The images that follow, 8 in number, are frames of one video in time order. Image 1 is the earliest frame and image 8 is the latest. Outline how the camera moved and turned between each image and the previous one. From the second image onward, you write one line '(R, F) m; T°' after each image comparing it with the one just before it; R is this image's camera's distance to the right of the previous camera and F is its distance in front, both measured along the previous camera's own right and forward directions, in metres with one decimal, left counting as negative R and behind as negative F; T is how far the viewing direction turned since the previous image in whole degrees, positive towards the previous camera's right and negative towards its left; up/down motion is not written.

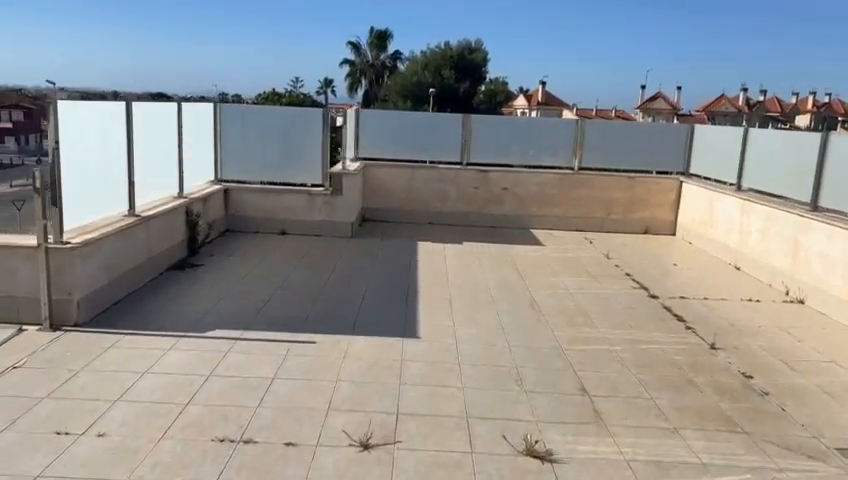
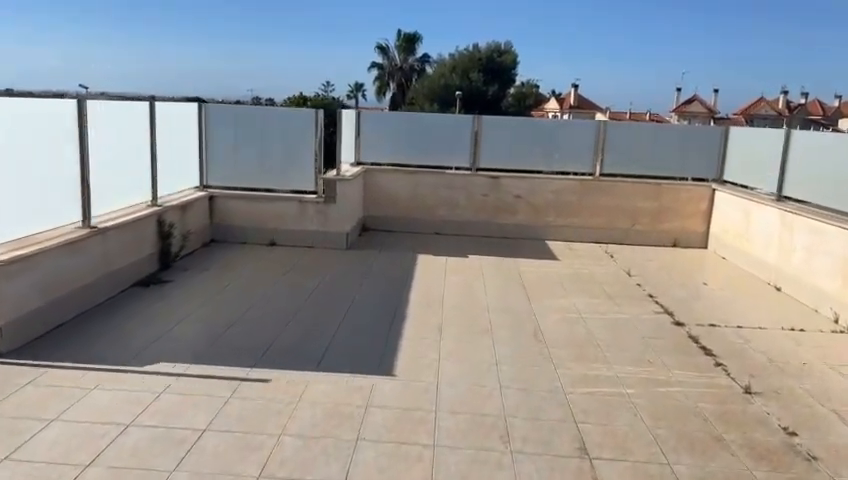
(+0.3, +0.7) m; -3°
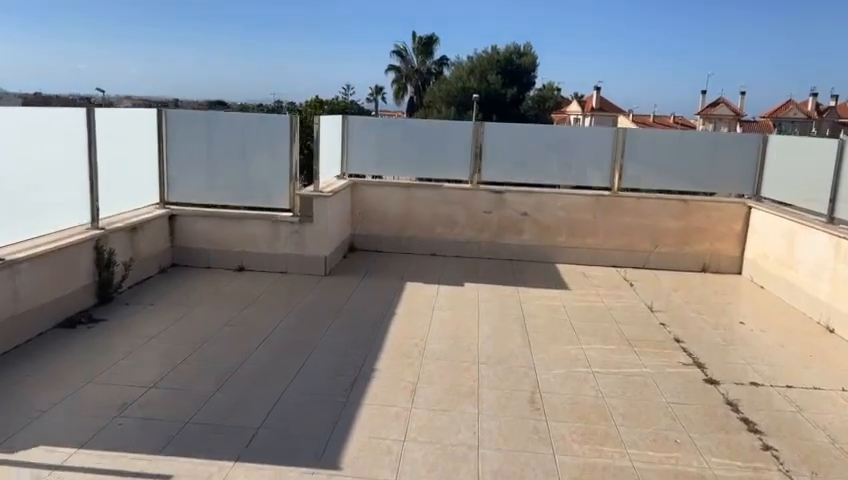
(+0.3, +0.9) m; -2°
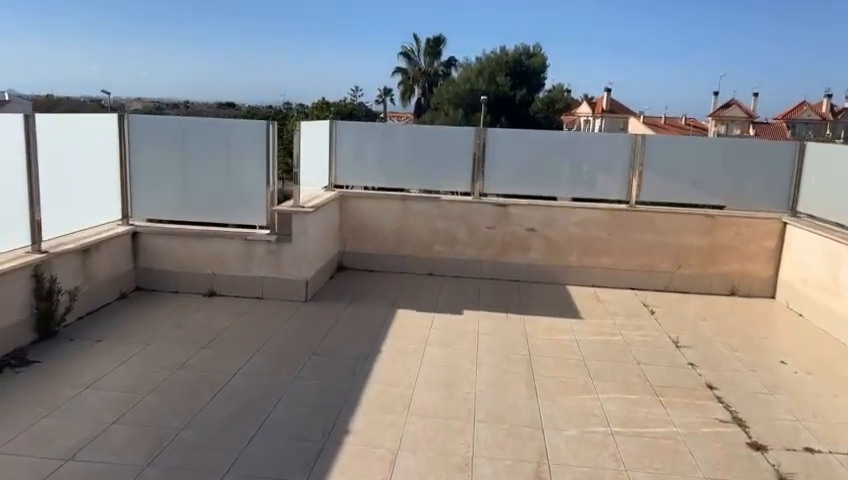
(+0.1, +0.7) m; -1°
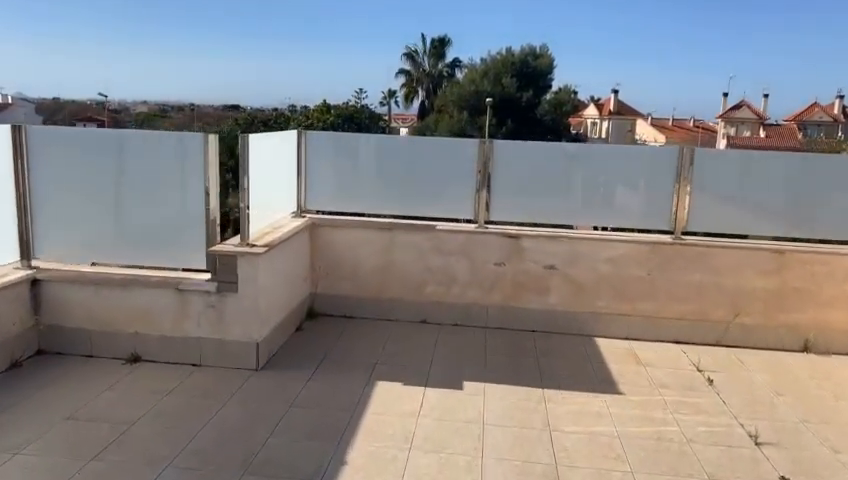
(+0.1, +1.4) m; 0°
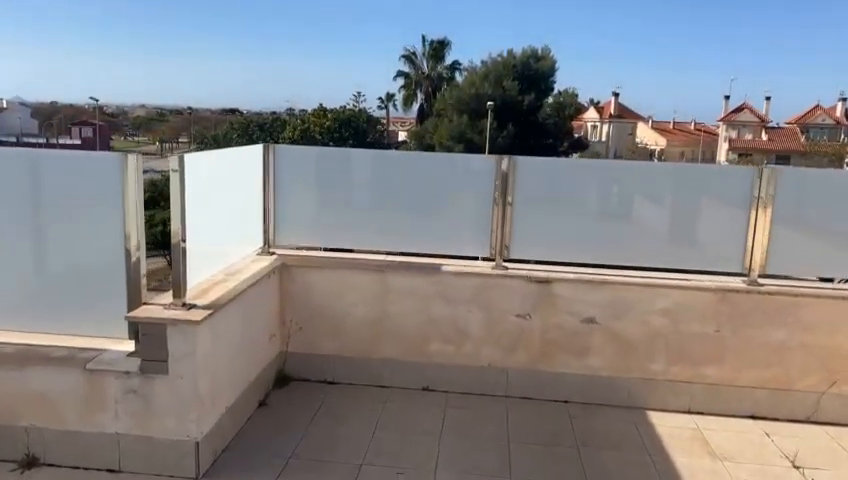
(0.0, +1.2) m; 0°
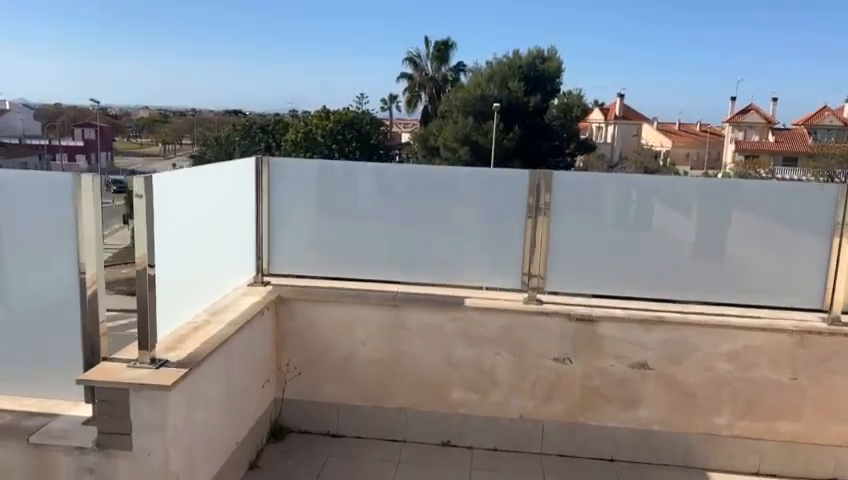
(-0.1, +0.6) m; 0°
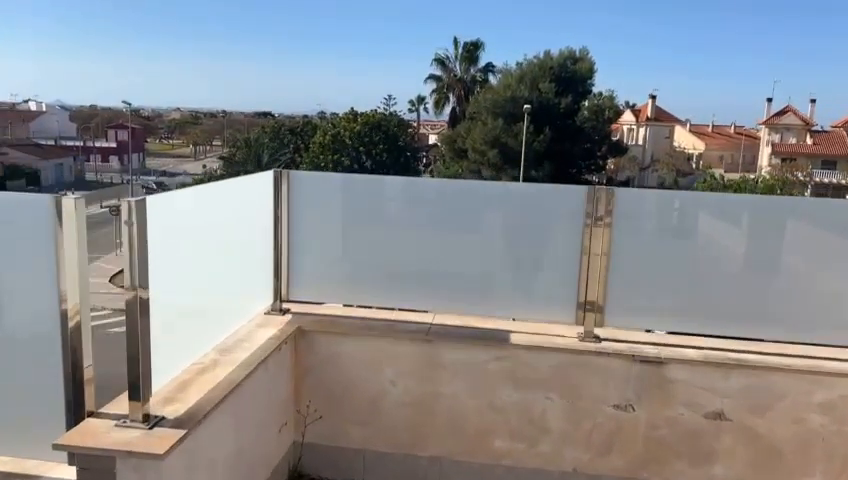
(-0.1, +0.4) m; -2°
